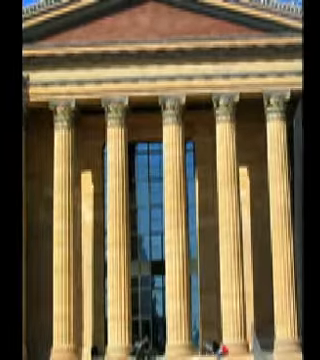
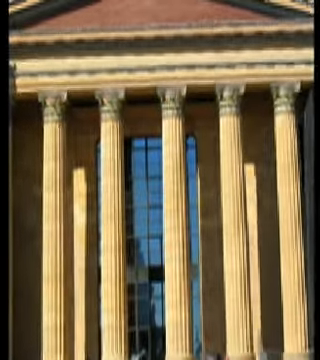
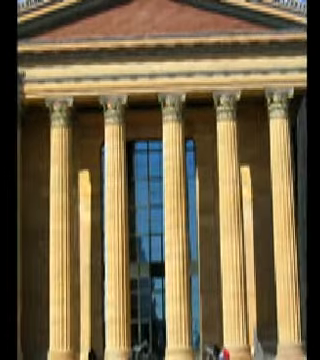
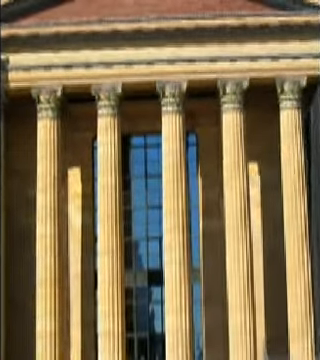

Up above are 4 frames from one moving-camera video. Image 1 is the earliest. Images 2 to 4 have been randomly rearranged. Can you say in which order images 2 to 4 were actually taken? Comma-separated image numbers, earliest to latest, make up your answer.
3, 2, 4
